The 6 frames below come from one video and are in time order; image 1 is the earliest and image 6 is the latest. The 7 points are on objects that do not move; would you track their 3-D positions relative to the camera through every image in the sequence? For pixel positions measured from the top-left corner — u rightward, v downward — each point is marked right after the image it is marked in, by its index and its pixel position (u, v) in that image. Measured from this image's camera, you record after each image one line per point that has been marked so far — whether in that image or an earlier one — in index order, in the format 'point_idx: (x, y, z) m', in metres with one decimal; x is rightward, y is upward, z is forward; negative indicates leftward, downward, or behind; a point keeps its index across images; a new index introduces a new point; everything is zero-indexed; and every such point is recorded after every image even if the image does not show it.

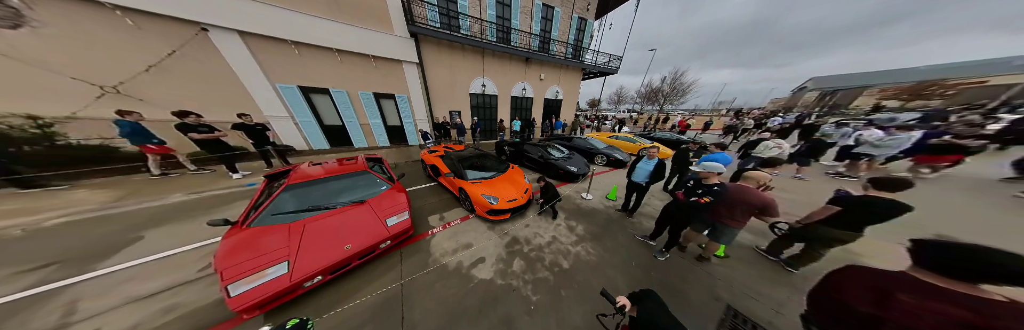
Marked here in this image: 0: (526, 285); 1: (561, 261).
0: (+0.1, -1.7, +1.9) m
1: (+0.7, -1.5, +2.1) m
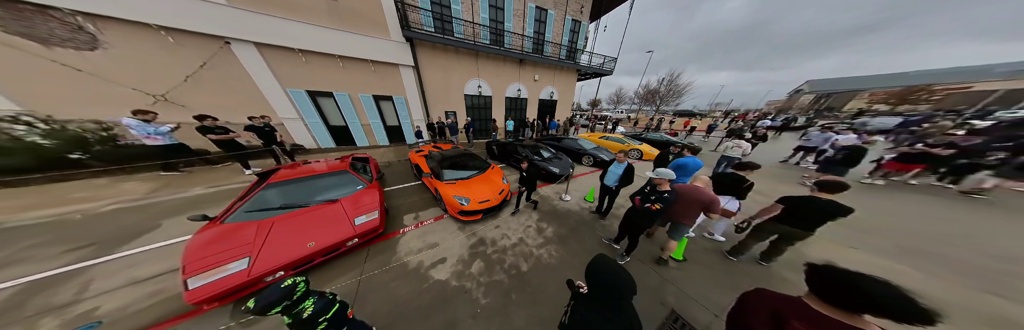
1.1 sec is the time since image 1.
0: (-0.5, -1.7, +1.9) m
1: (+0.1, -1.5, +2.1) m
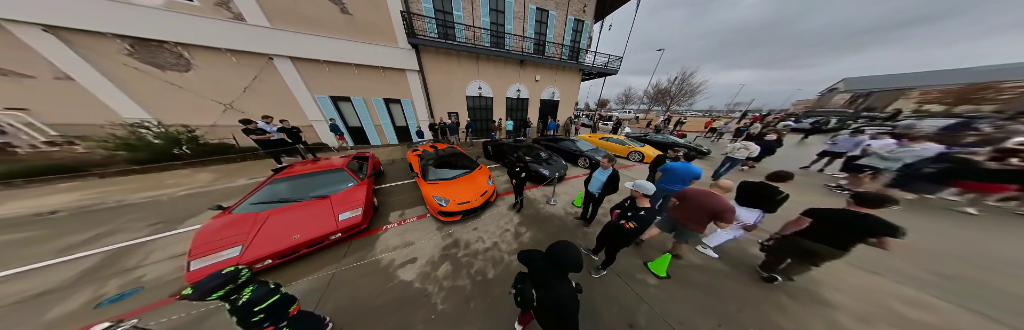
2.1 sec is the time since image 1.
0: (-1.0, -1.7, +1.8) m
1: (-0.4, -1.5, +2.0) m
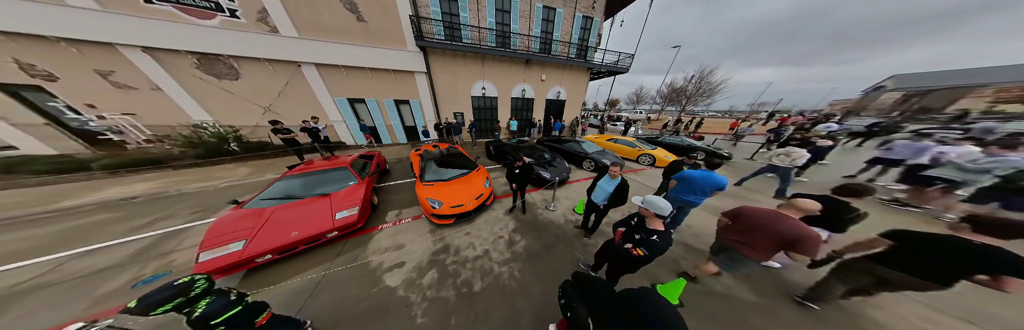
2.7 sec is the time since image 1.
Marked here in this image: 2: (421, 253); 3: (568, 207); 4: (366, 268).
0: (-1.1, -1.7, +1.7) m
1: (-0.5, -1.5, +1.8) m
2: (-1.6, -1.5, +2.3) m
3: (+1.3, -1.0, +3.1) m
4: (-2.5, -1.7, +2.3) m
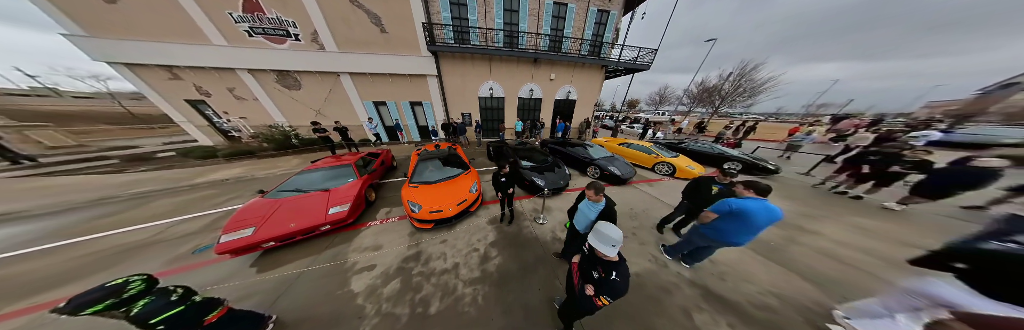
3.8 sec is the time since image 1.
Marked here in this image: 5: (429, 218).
0: (-1.5, -1.7, +1.5) m
1: (-0.9, -1.6, +1.6) m
2: (-1.9, -1.5, +2.2) m
3: (+1.0, -1.1, +2.8) m
4: (-2.9, -1.7, +2.3) m
5: (-1.5, -1.0, +2.5) m
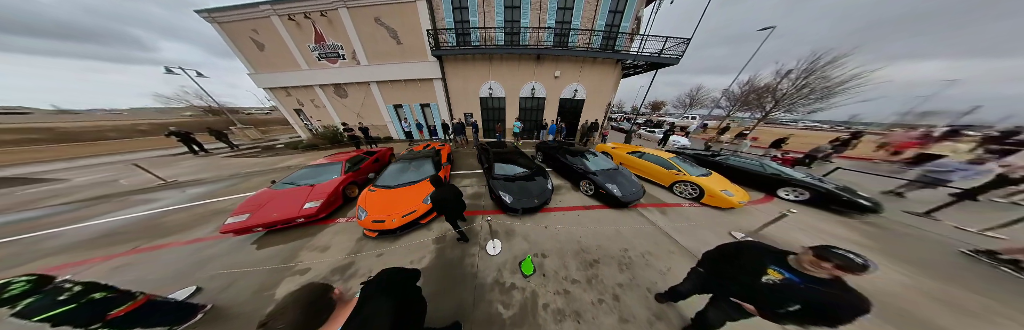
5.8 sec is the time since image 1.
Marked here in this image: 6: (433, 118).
0: (-2.5, -1.8, +1.2) m
1: (-1.9, -1.7, +1.3) m
2: (-2.8, -1.6, +2.0) m
3: (+0.2, -1.4, +2.2) m
4: (-3.8, -1.7, +2.2) m
5: (-2.3, -1.0, +2.2) m
6: (-5.9, +3.4, +9.6) m
